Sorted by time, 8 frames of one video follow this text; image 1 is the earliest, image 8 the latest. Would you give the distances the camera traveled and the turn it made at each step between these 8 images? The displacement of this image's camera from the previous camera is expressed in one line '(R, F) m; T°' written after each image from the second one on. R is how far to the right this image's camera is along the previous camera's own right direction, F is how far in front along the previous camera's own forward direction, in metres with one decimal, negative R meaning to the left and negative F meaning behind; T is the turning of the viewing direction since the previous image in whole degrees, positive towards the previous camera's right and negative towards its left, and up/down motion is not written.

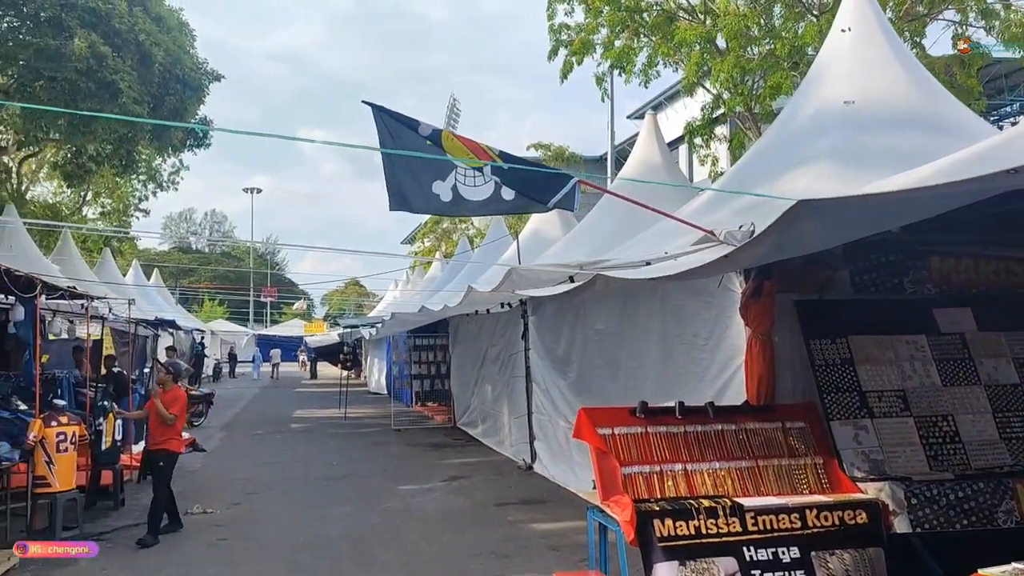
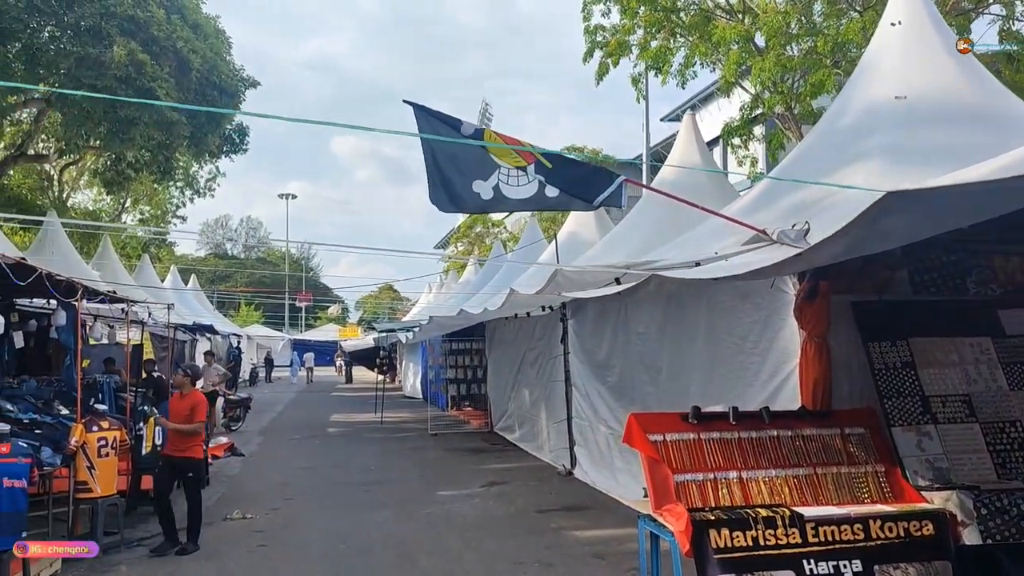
(-0.1, +0.1) m; -2°
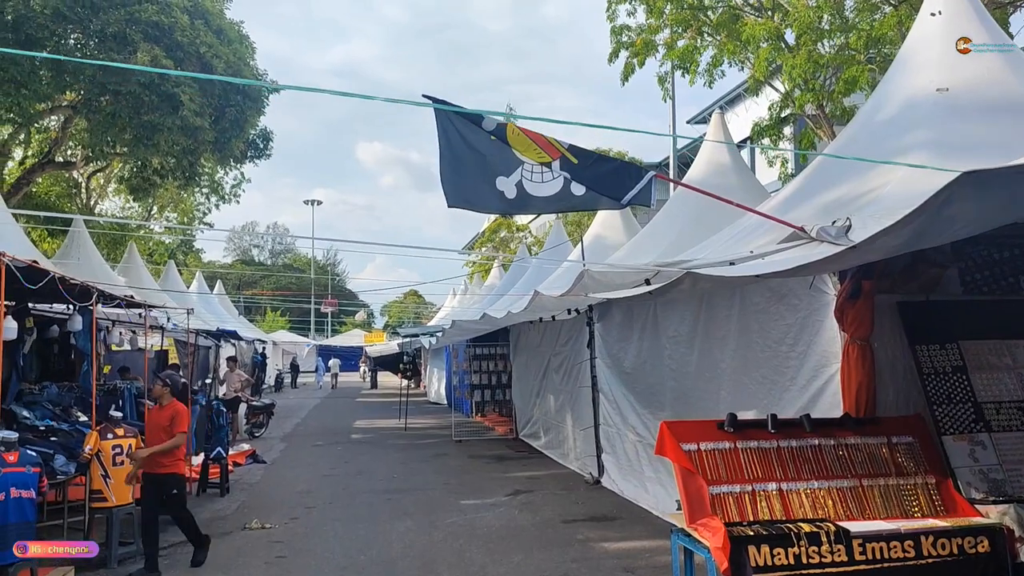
(0.0, +0.3) m; -2°
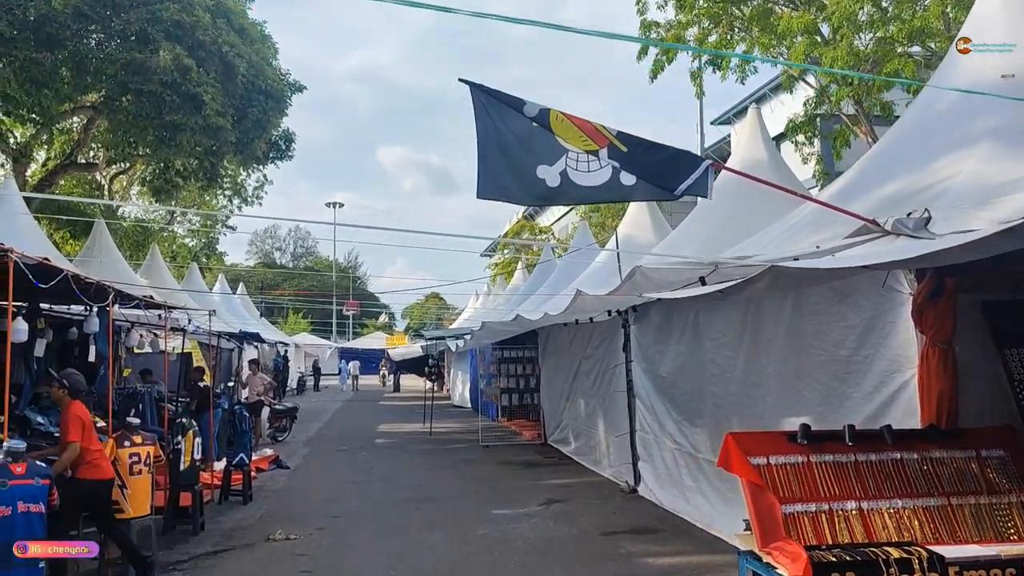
(-0.1, +0.4) m; -1°
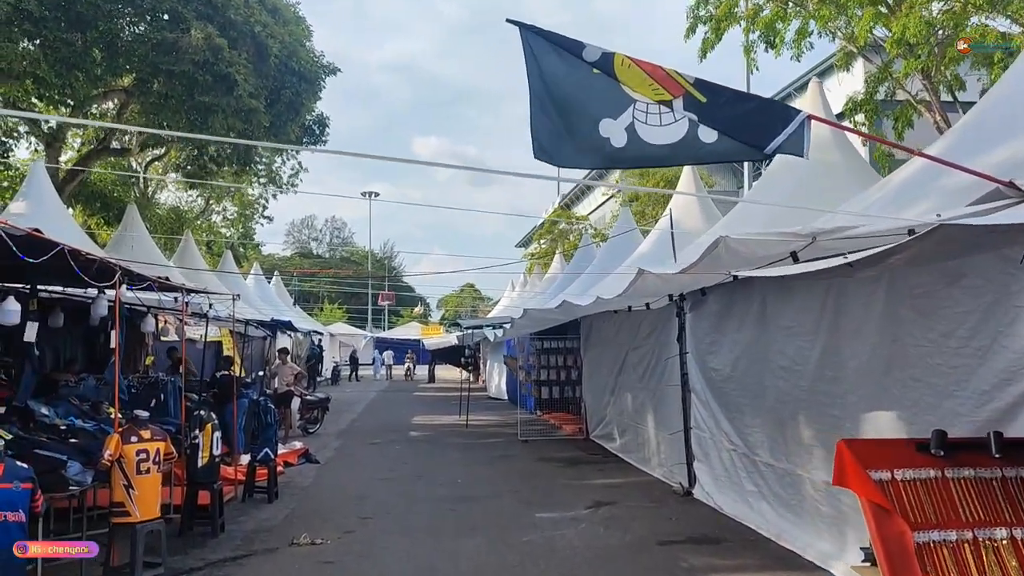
(-0.1, +0.8) m; -2°
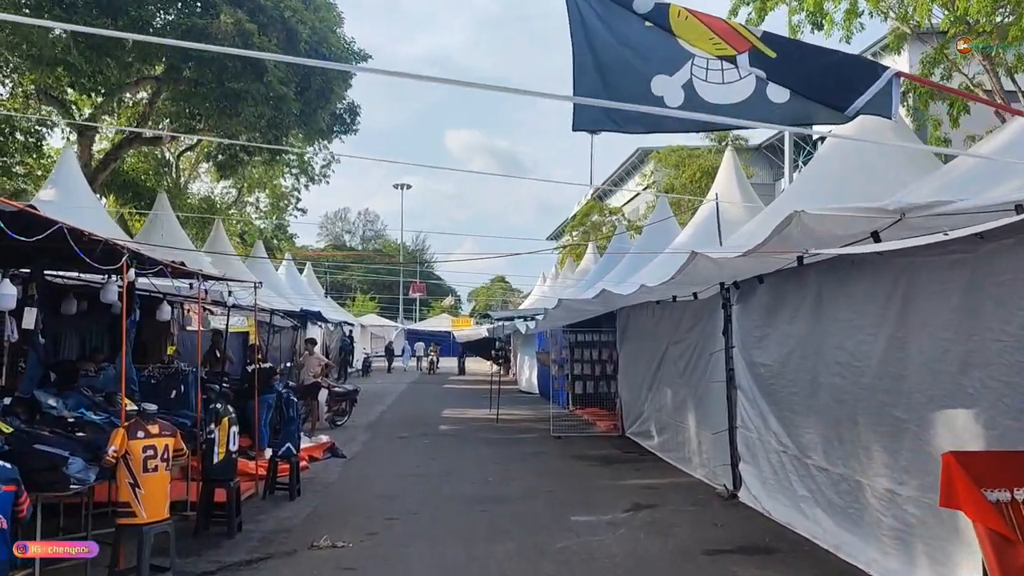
(0.0, +0.5) m; -2°
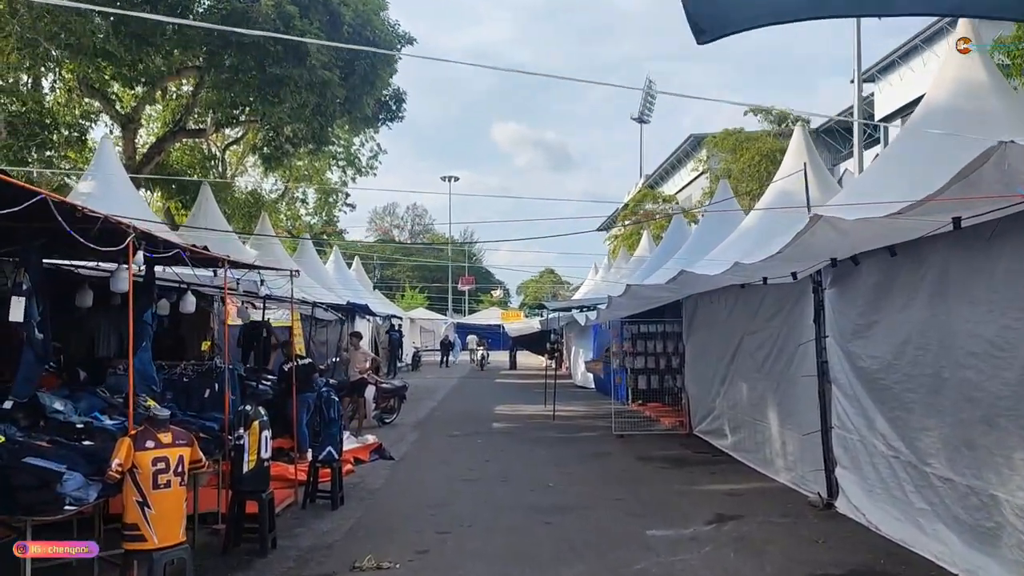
(-0.1, +0.9) m; -3°
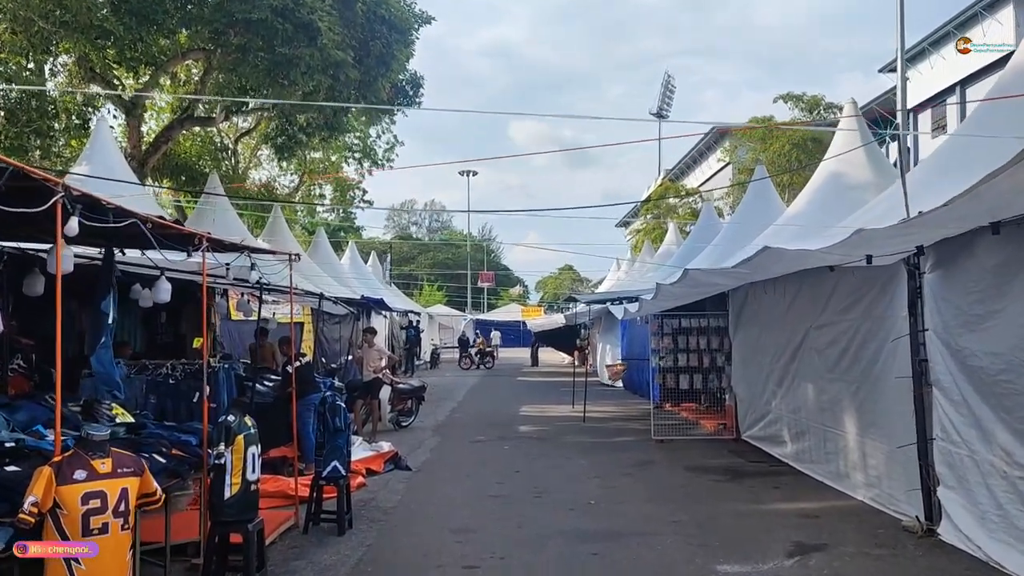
(-0.1, +1.2) m; -1°
